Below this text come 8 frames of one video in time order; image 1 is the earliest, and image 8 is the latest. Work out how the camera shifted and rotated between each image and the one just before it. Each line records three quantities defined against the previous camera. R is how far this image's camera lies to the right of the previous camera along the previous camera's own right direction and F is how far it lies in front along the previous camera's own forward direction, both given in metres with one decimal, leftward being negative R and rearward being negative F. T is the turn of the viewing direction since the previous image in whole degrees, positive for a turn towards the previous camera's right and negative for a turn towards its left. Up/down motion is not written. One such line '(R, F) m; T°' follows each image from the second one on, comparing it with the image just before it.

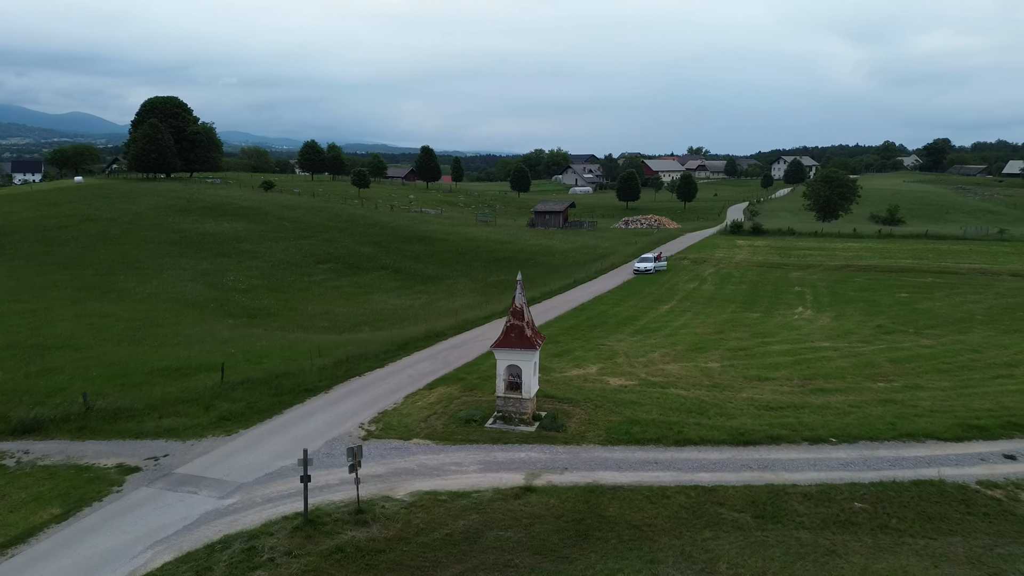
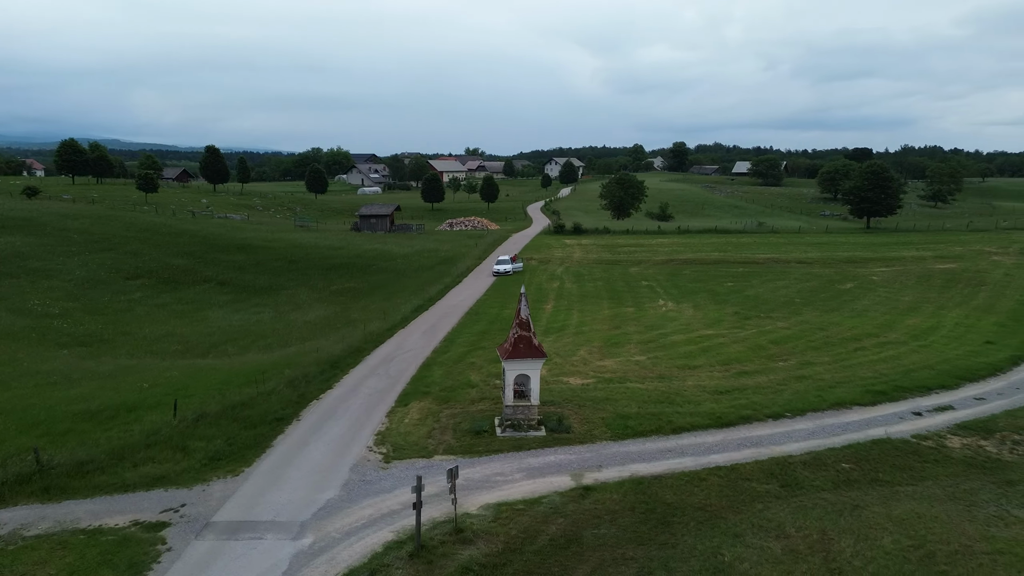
(-5.1, +0.1) m; +17°
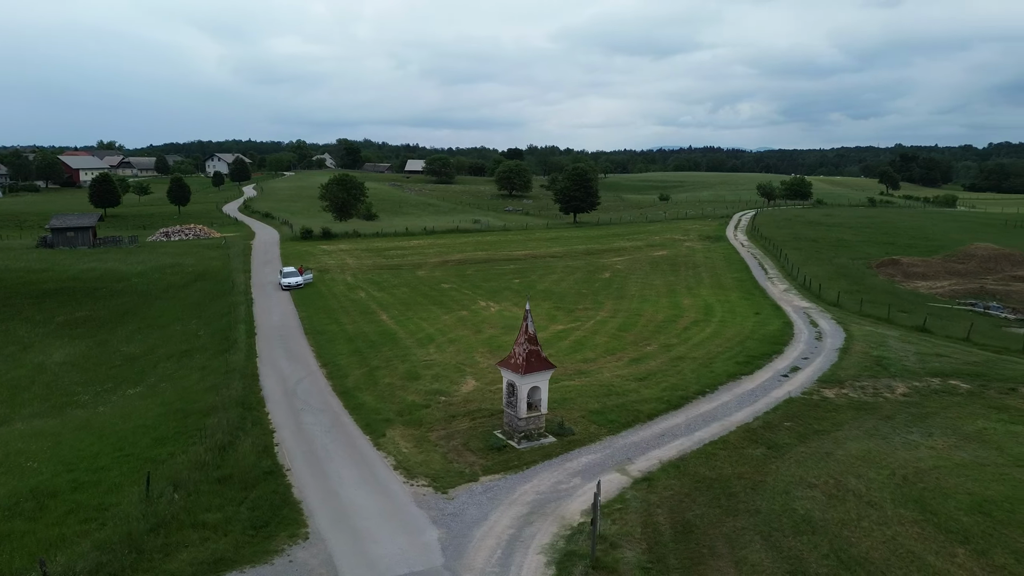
(-7.7, +1.1) m; +26°
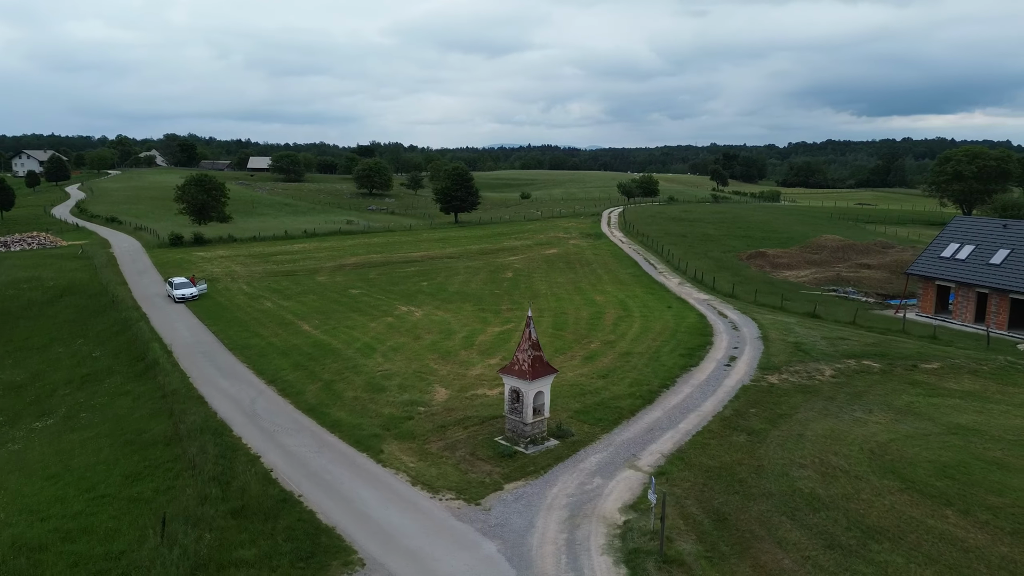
(-3.6, +0.2) m; +12°
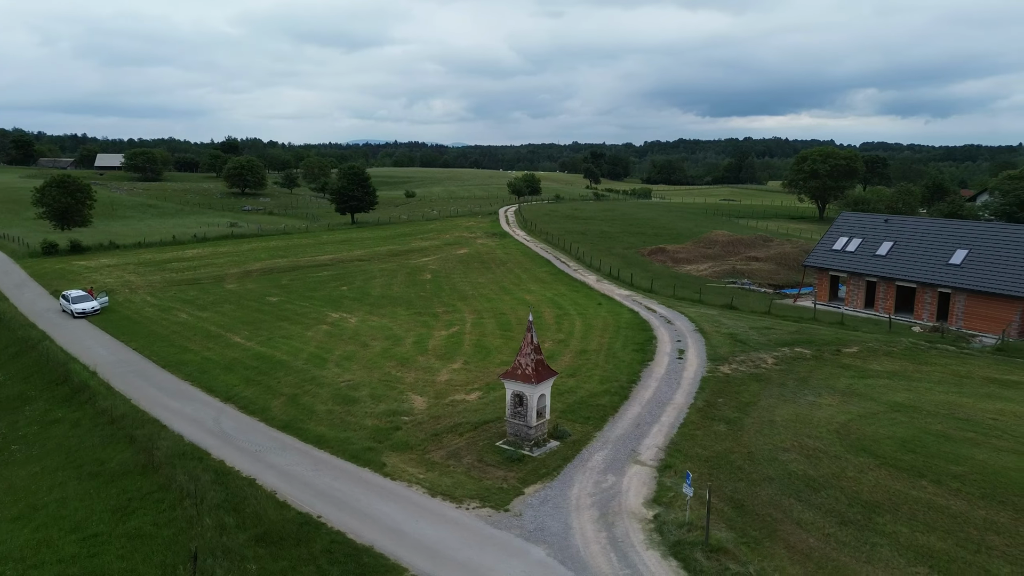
(-3.1, +0.1) m; +10°
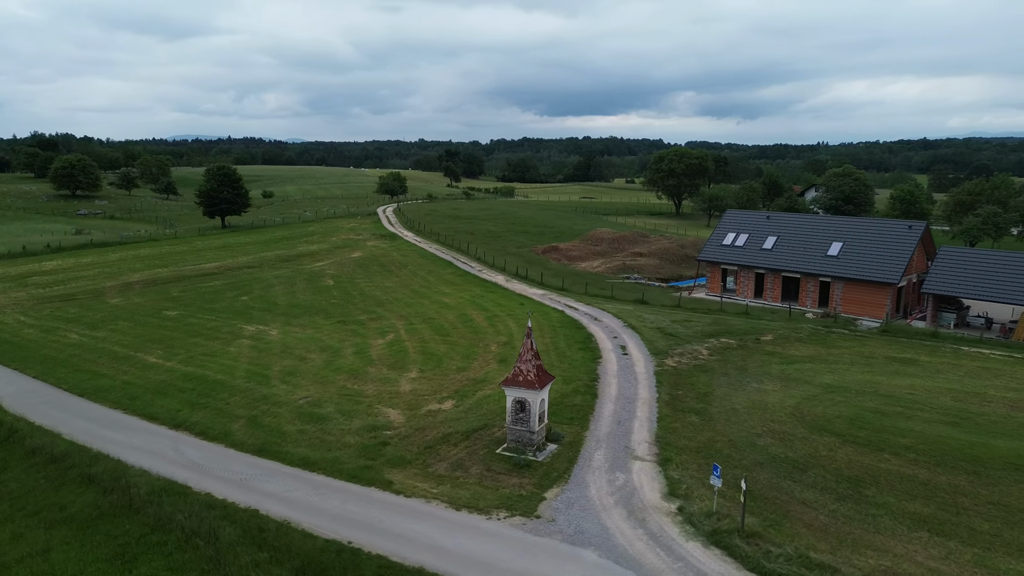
(-3.5, +0.2) m; +11°
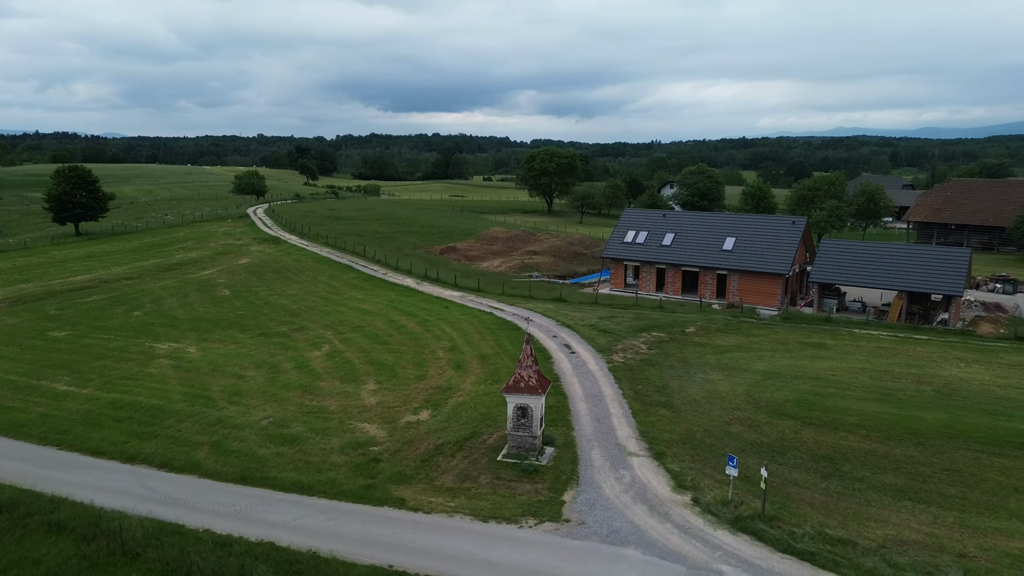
(-3.4, +0.3) m; +11°
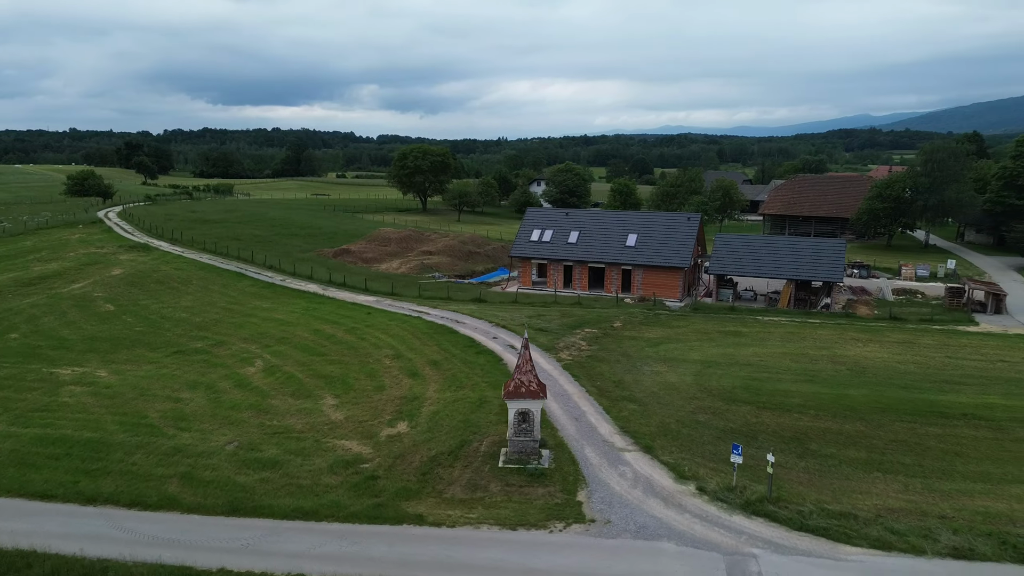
(-3.5, +0.2) m; +11°
